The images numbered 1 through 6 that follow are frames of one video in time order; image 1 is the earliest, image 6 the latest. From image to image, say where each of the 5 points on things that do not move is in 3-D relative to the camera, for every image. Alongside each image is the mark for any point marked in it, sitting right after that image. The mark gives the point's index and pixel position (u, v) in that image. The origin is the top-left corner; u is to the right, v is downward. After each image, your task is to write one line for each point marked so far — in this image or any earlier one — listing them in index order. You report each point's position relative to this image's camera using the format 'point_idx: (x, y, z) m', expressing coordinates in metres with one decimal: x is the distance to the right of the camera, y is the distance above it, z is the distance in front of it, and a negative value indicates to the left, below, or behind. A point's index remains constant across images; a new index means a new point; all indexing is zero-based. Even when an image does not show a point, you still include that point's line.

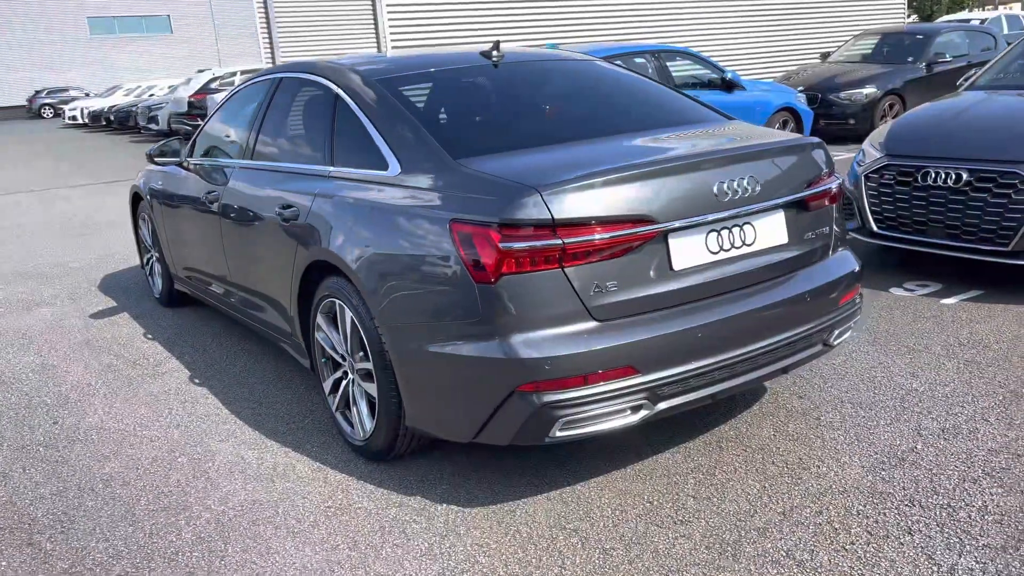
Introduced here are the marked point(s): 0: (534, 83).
0: (0.0, +1.0, +4.0) m
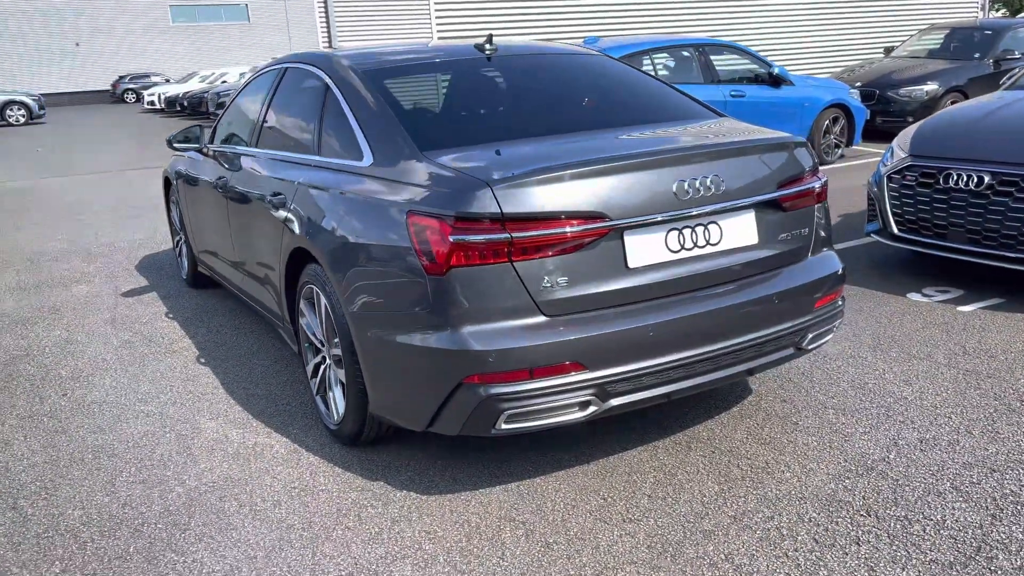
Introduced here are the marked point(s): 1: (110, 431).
0: (0.0, +1.0, +4.0) m
1: (-1.8, -0.6, +3.7) m
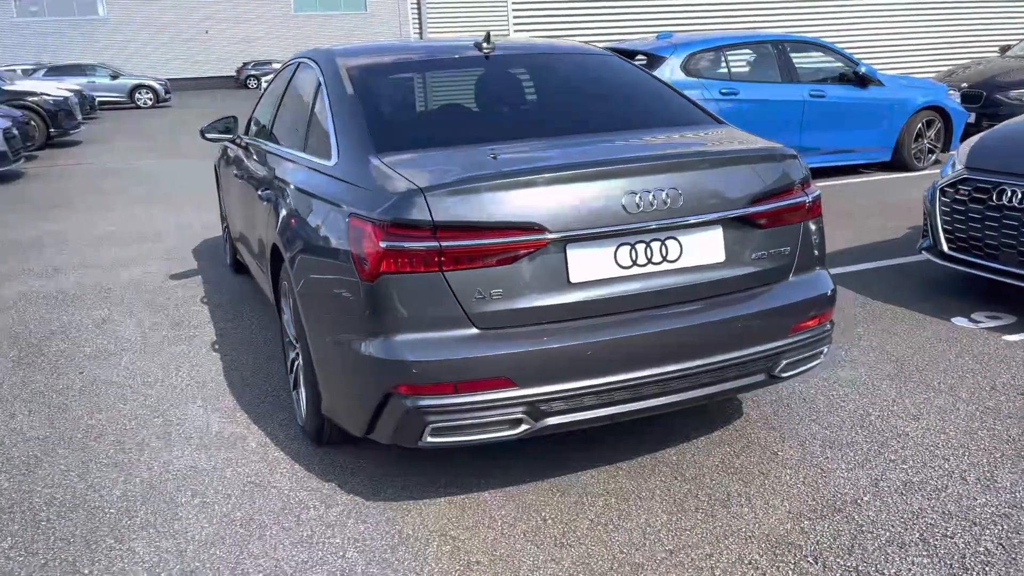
0: (0.0, +1.0, +3.9) m
1: (-1.9, -0.6, +3.9) m
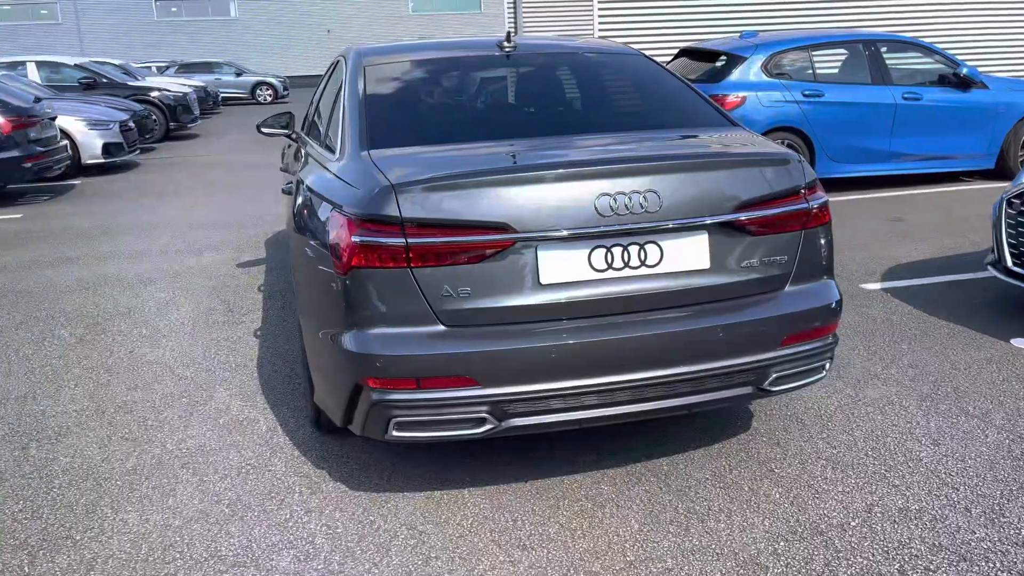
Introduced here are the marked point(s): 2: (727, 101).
0: (+0.1, +1.0, +3.9) m
1: (-1.8, -0.5, +4.1) m
2: (+2.1, +1.8, +8.3) m
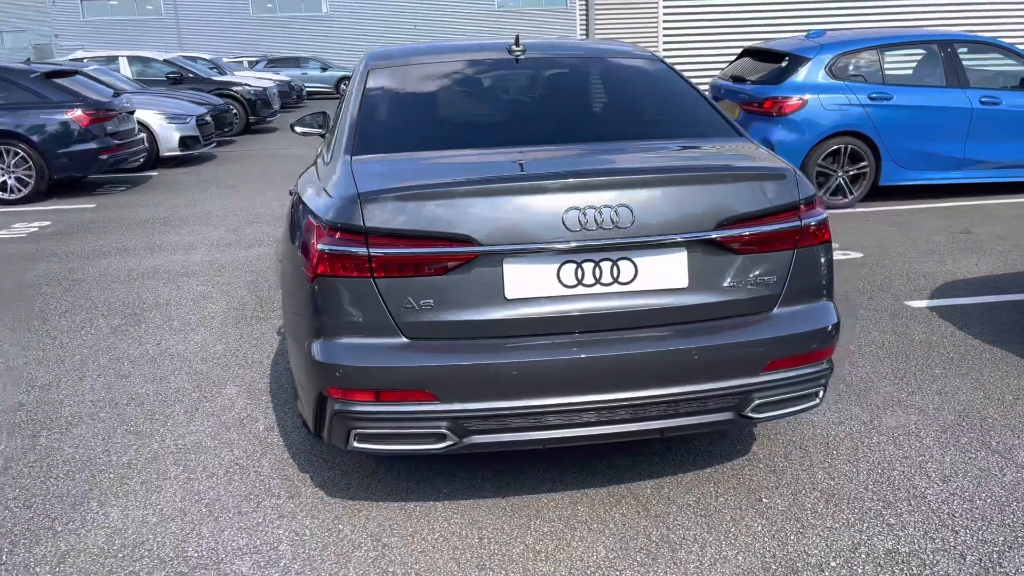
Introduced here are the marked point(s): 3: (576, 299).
0: (+0.2, +0.9, +3.8) m
1: (-1.8, -0.5, +4.2) m
2: (+2.6, +1.7, +8.0) m
3: (+0.2, 0.0, +2.6) m
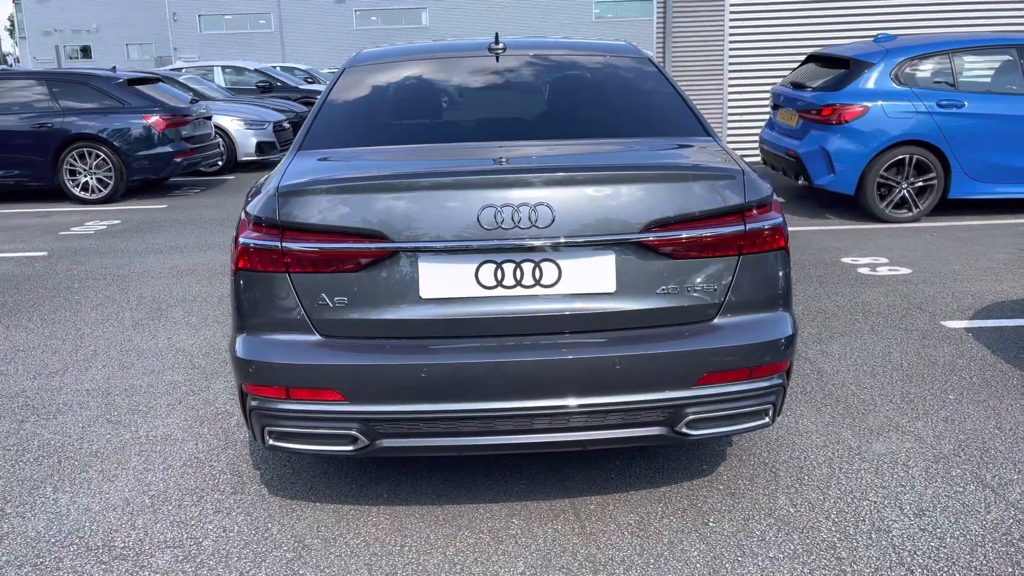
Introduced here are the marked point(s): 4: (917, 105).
0: (+0.1, +0.9, +3.7) m
1: (-1.8, -0.4, +4.3) m
2: (+3.0, +1.6, +7.6) m
3: (0.0, 0.0, +2.5) m
4: (+3.6, +1.6, +7.6) m
